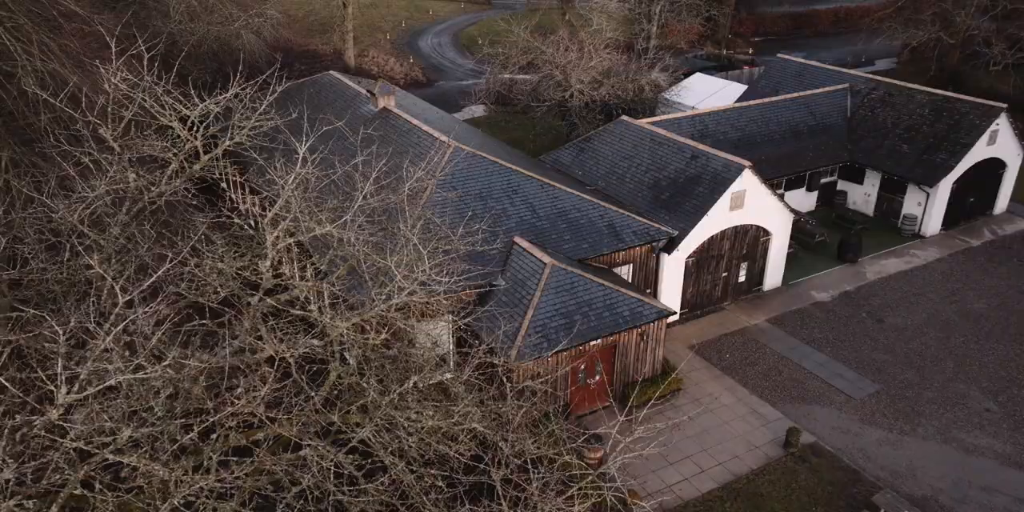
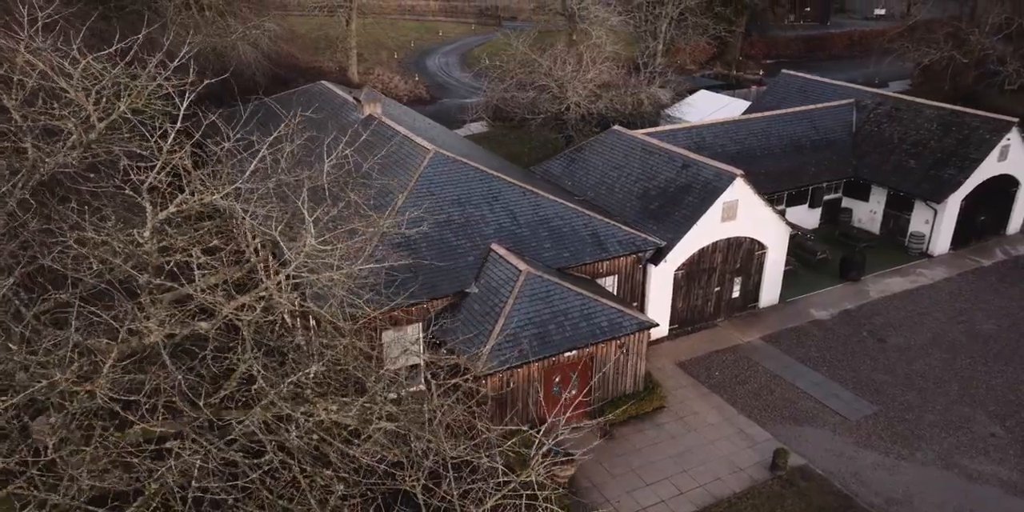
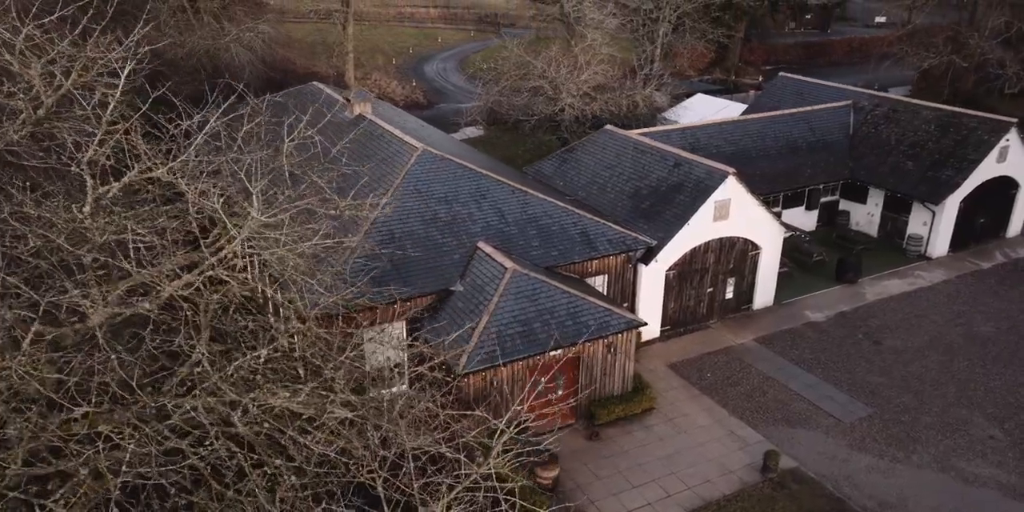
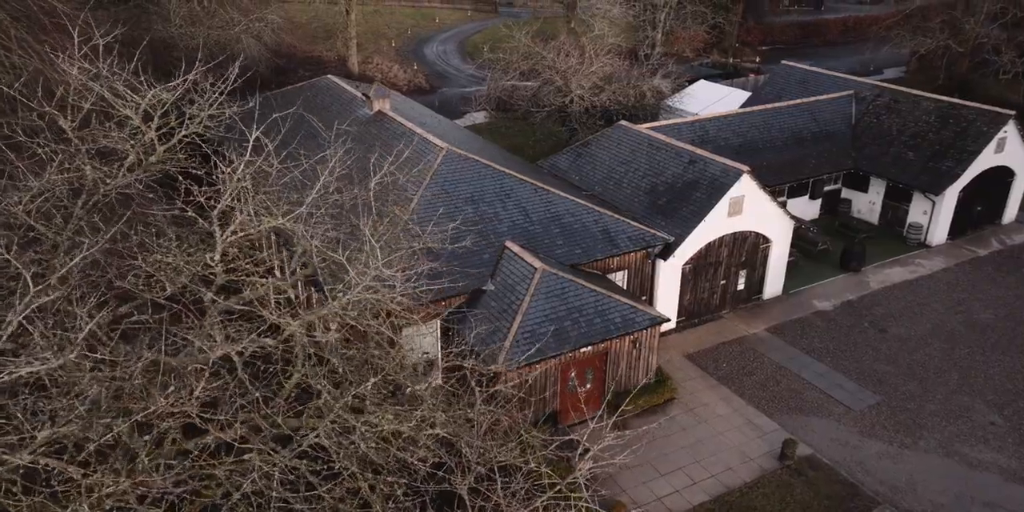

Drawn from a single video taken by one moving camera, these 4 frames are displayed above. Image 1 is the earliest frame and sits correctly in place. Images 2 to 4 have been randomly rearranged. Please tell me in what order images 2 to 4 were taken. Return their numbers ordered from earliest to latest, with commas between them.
4, 2, 3
